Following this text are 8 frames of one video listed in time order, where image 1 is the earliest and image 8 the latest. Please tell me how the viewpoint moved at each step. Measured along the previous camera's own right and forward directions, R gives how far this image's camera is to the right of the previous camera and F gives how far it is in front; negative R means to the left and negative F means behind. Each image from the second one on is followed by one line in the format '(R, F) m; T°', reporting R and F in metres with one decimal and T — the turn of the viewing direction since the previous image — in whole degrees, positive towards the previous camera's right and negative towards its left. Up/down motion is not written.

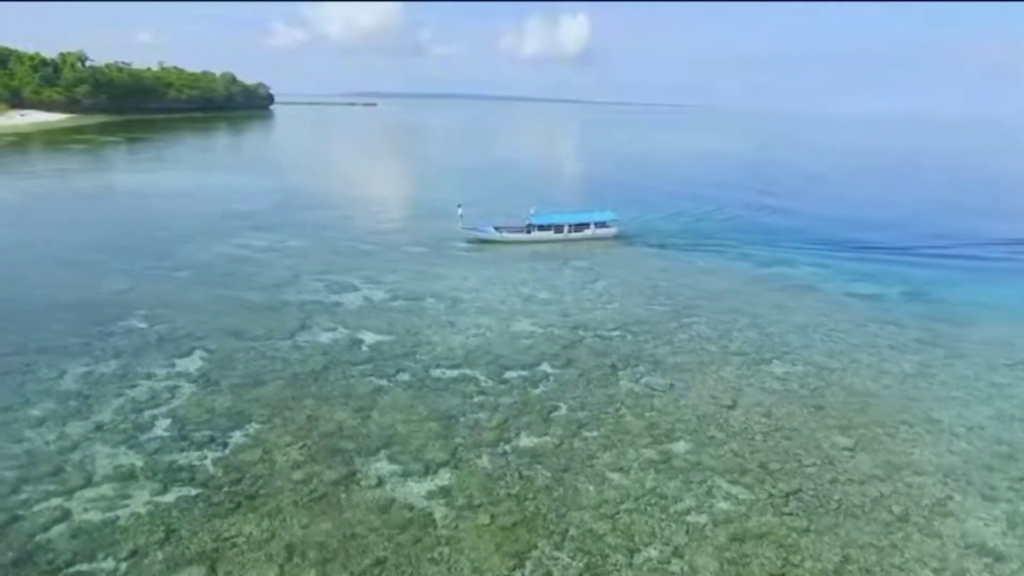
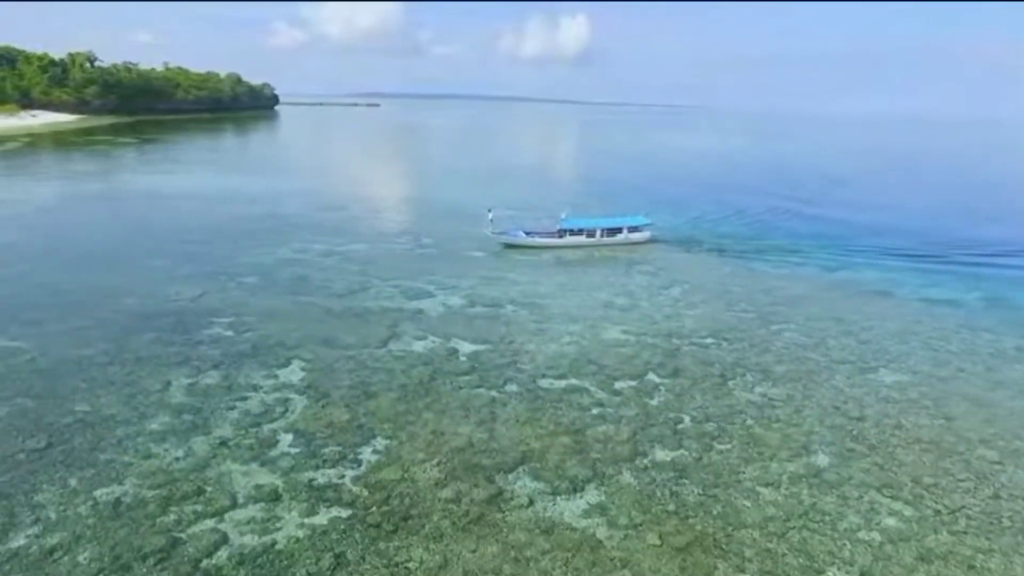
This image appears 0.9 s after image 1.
(-4.8, +0.5) m; 0°
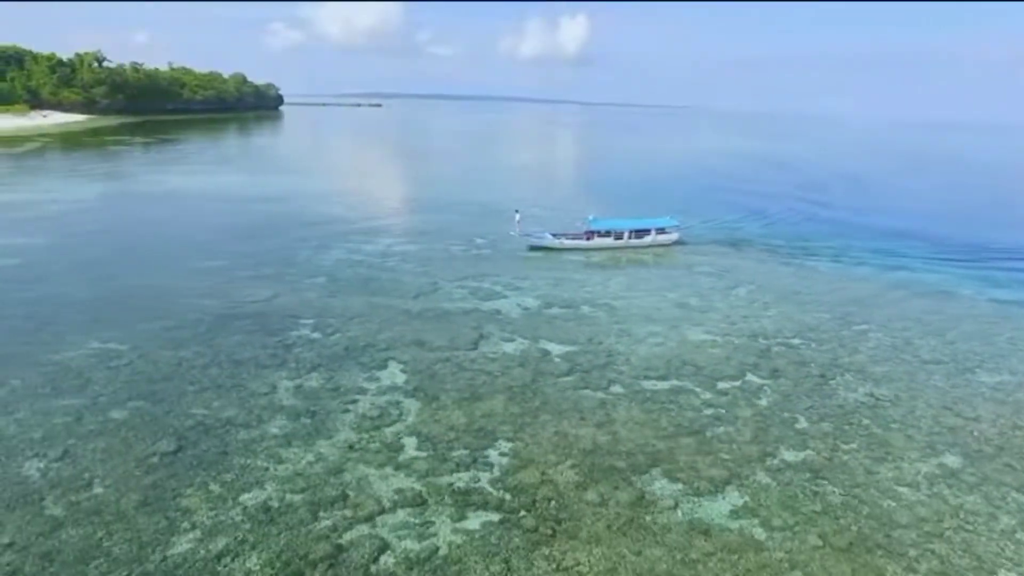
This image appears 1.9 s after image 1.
(-4.6, 0.0) m; 0°
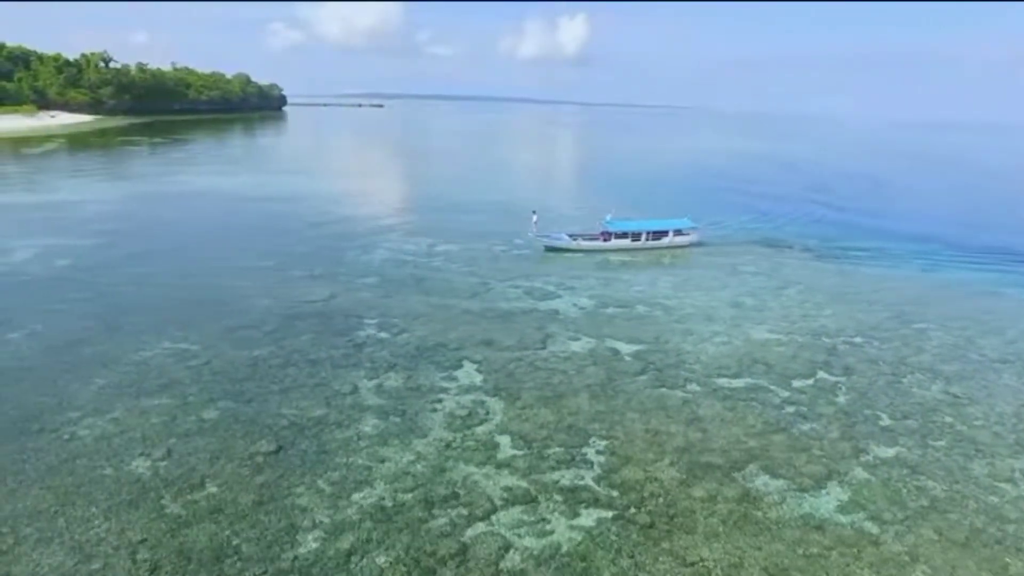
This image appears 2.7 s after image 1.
(-3.5, -0.2) m; 0°
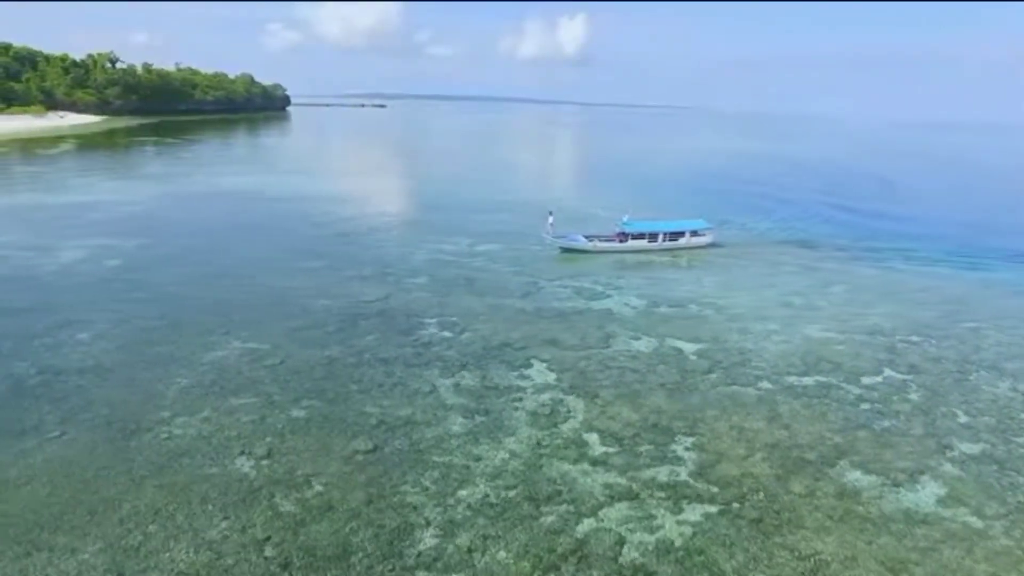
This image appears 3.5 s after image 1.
(-3.3, -0.3) m; 0°
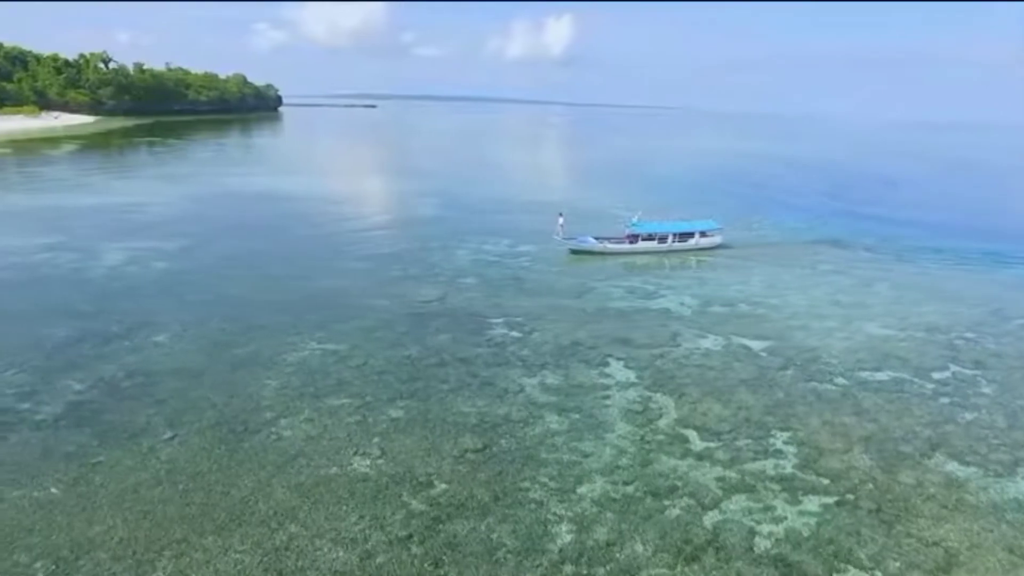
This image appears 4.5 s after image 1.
(-4.3, -0.4) m; +1°
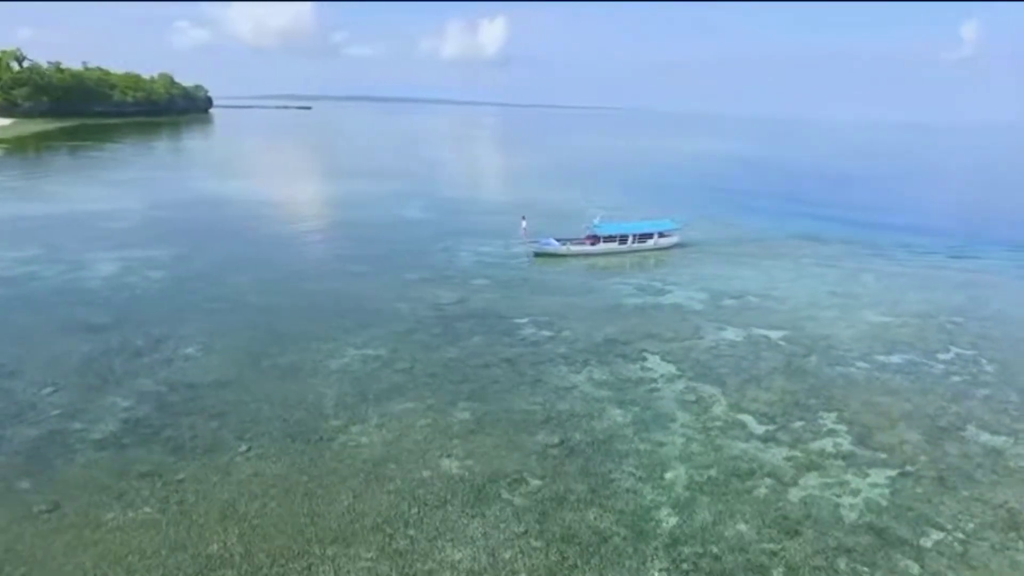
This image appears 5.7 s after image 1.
(-4.9, -0.3) m; +6°
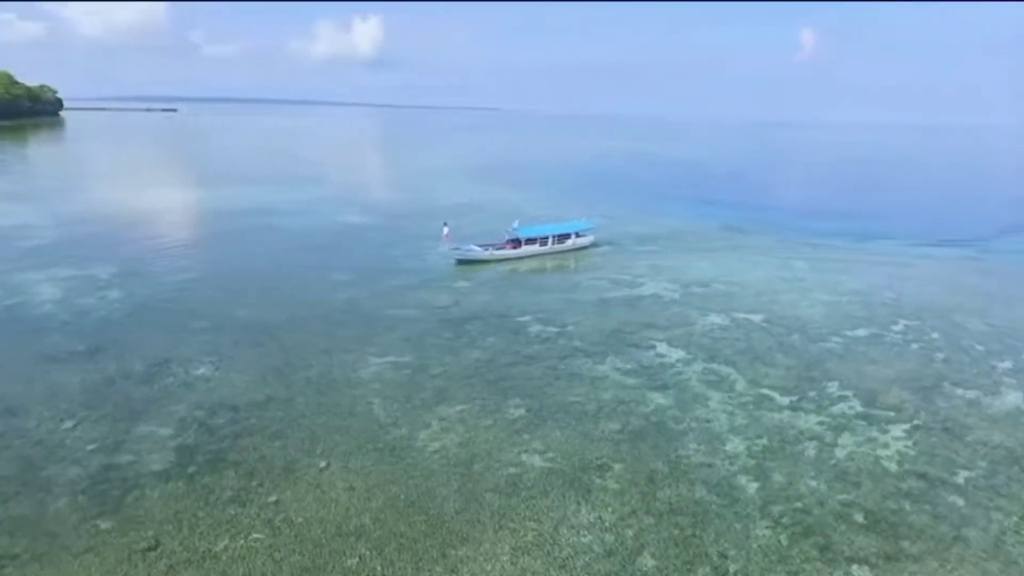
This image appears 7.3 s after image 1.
(-6.4, -0.1) m; +10°
